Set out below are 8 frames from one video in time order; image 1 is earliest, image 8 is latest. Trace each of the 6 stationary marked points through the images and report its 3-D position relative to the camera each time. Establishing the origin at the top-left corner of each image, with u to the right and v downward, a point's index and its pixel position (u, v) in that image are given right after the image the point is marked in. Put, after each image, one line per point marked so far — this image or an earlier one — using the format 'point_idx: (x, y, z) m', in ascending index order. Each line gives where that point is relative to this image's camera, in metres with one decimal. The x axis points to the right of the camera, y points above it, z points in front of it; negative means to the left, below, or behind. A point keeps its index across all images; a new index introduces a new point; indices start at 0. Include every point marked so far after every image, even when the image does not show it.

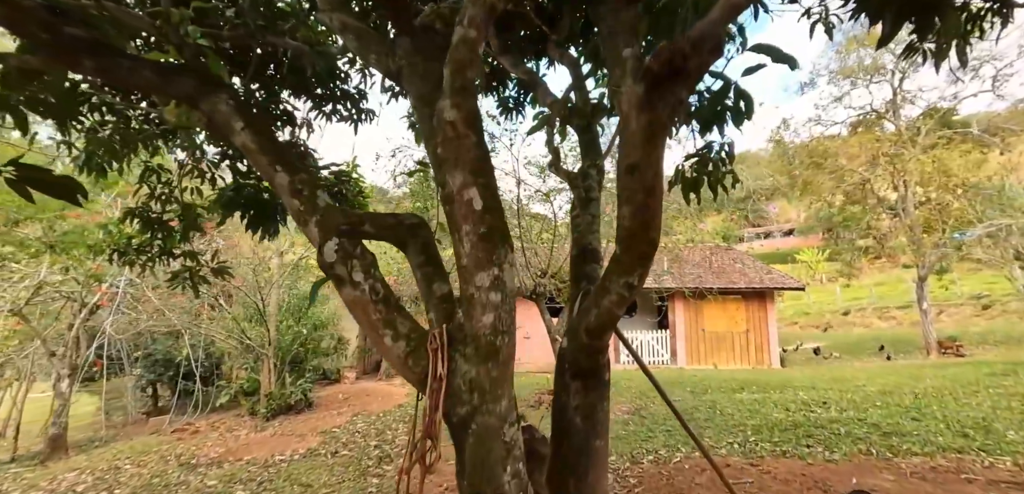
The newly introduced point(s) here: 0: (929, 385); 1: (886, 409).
0: (+6.1, -2.0, +8.5) m
1: (+4.3, -1.9, +6.7) m
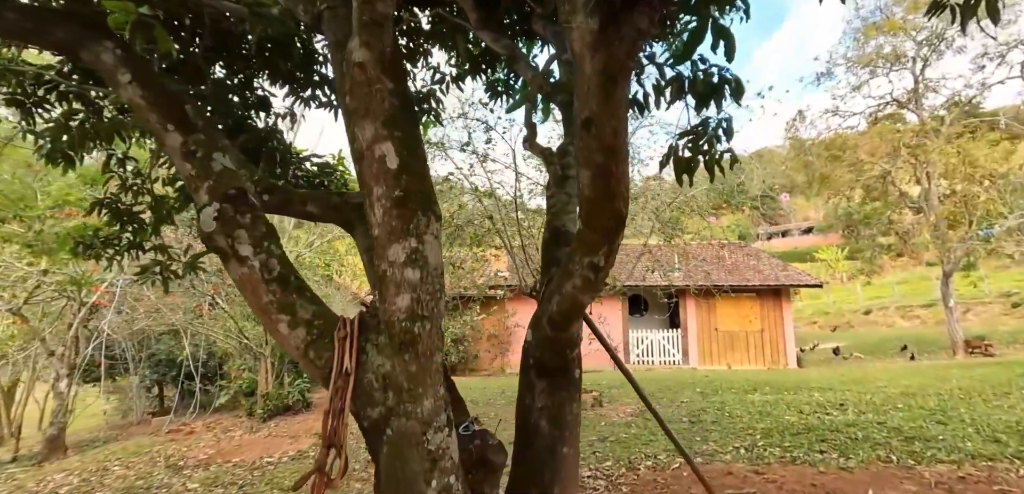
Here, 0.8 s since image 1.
0: (+6.1, -1.9, +8.0) m
1: (+4.3, -1.8, +6.3) m
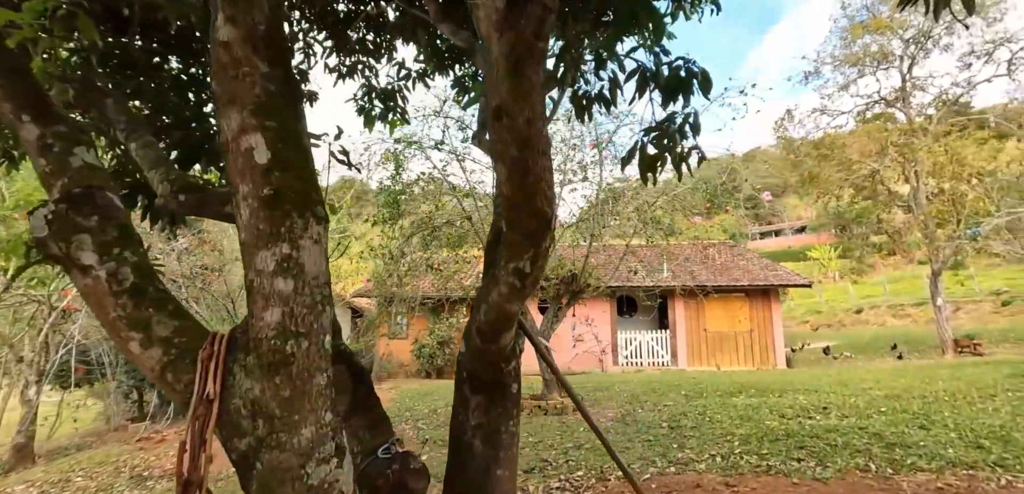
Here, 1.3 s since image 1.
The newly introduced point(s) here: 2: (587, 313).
0: (+5.9, -1.9, +8.0) m
1: (+4.0, -1.8, +6.2) m
2: (+2.3, -1.9, +17.0) m
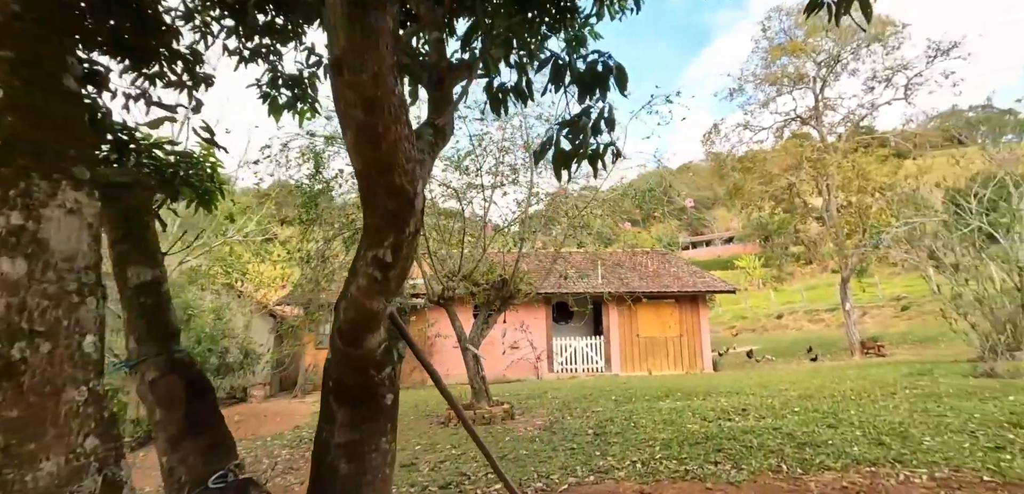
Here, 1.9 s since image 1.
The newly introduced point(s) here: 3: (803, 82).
0: (+4.9, -2.0, +8.3) m
1: (+3.2, -1.8, +6.4) m
2: (+0.3, -2.1, +16.9) m
3: (+9.5, +5.3, +18.7) m
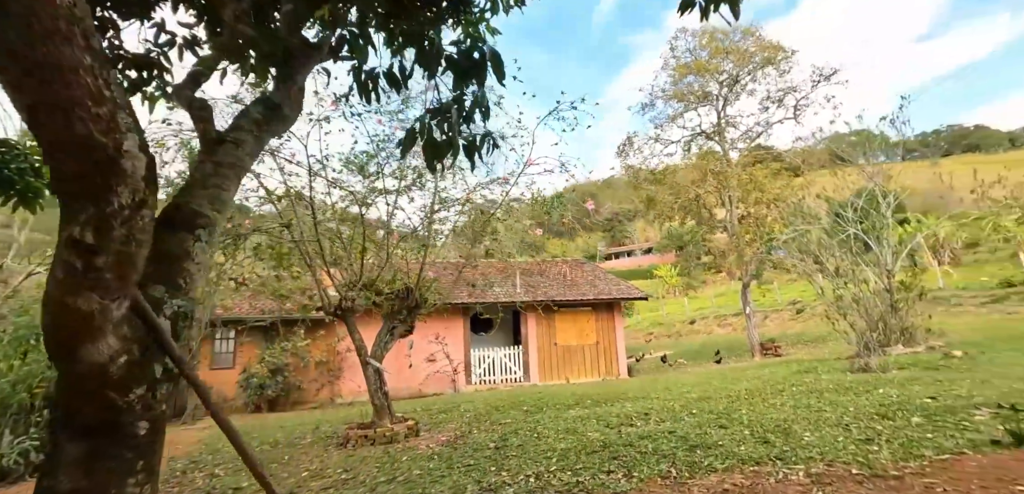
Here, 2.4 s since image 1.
0: (+3.5, -2.1, +8.6) m
1: (+2.1, -1.9, +6.5) m
2: (-2.2, -2.4, +16.6) m
3: (+6.6, +5.0, +19.7) m
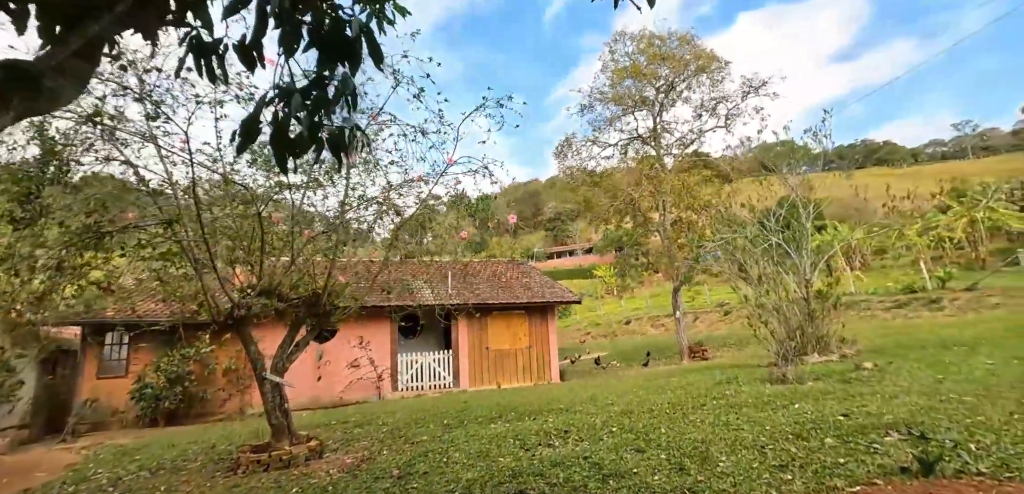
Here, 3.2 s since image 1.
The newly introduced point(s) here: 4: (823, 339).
0: (+2.3, -2.2, +8.5) m
1: (+1.1, -2.0, +6.2) m
2: (-4.2, -2.4, +15.8) m
3: (+4.4, +4.9, +19.8) m
4: (+6.3, -1.9, +11.7) m
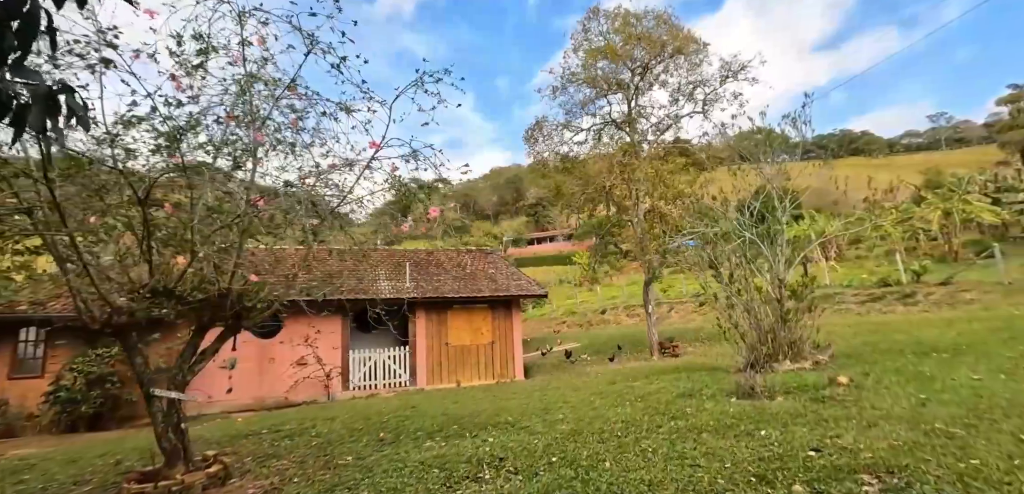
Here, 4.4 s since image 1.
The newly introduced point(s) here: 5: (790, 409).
0: (+1.5, -2.2, +7.6) m
1: (+0.4, -2.0, +5.3) m
2: (-5.2, -2.1, +14.7) m
3: (+3.3, +5.2, +18.7) m
4: (+5.4, -1.8, +10.9) m
5: (+3.0, -1.8, +6.3) m
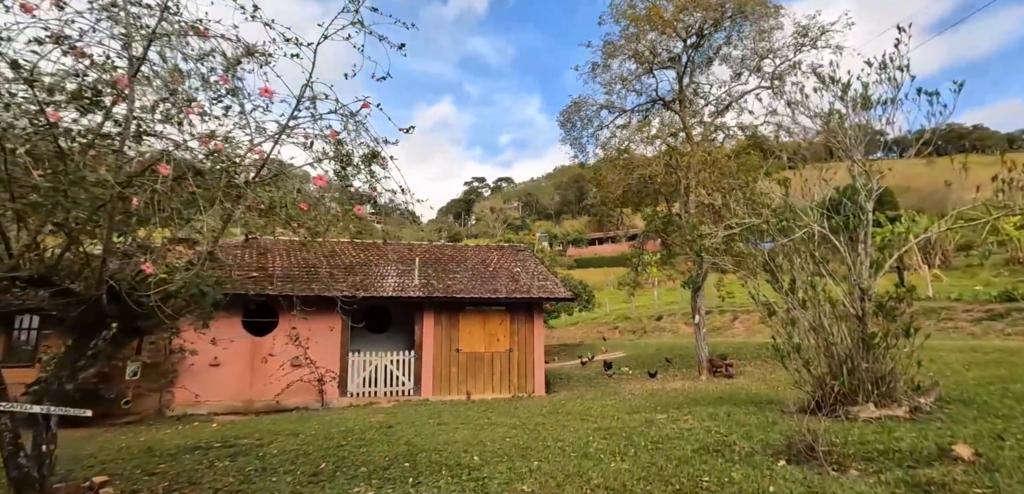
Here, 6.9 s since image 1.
0: (+1.0, -2.0, +5.4) m
1: (-0.3, -1.9, +3.2) m
2: (-4.8, -1.8, +13.2) m
3: (+4.3, +5.2, +16.2) m
4: (+5.3, -1.8, +8.2) m
5: (+2.4, -1.7, +3.9) m
